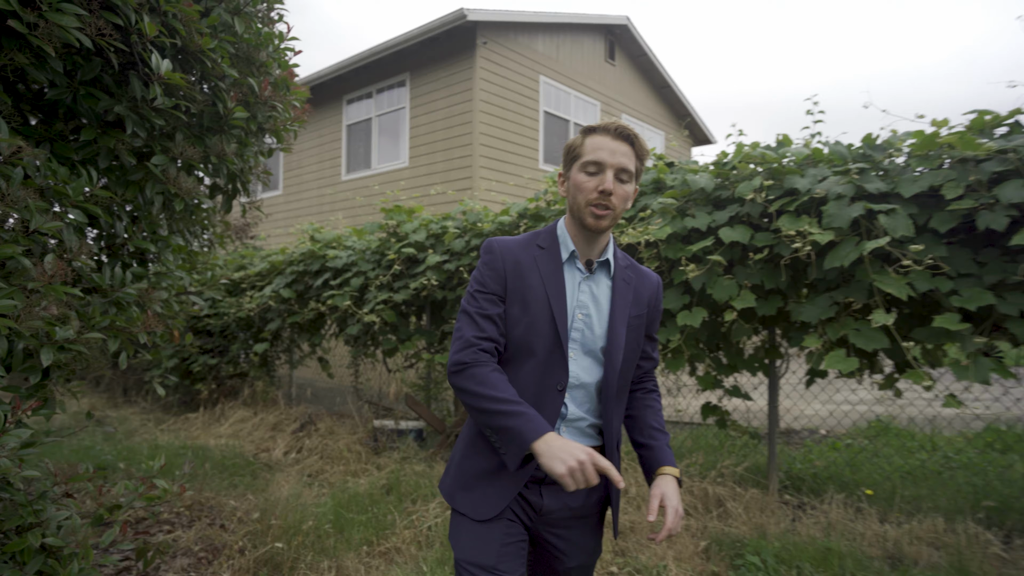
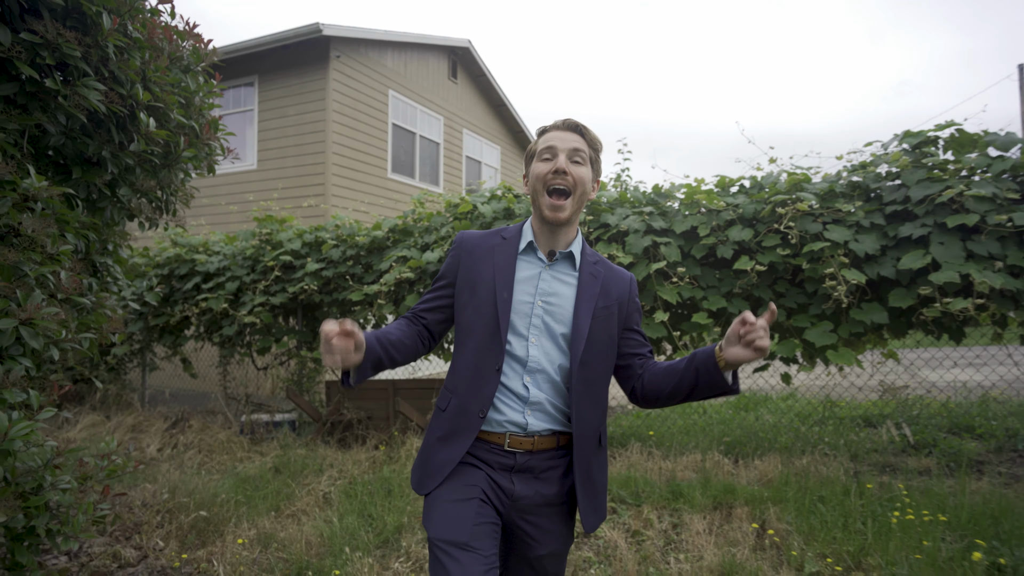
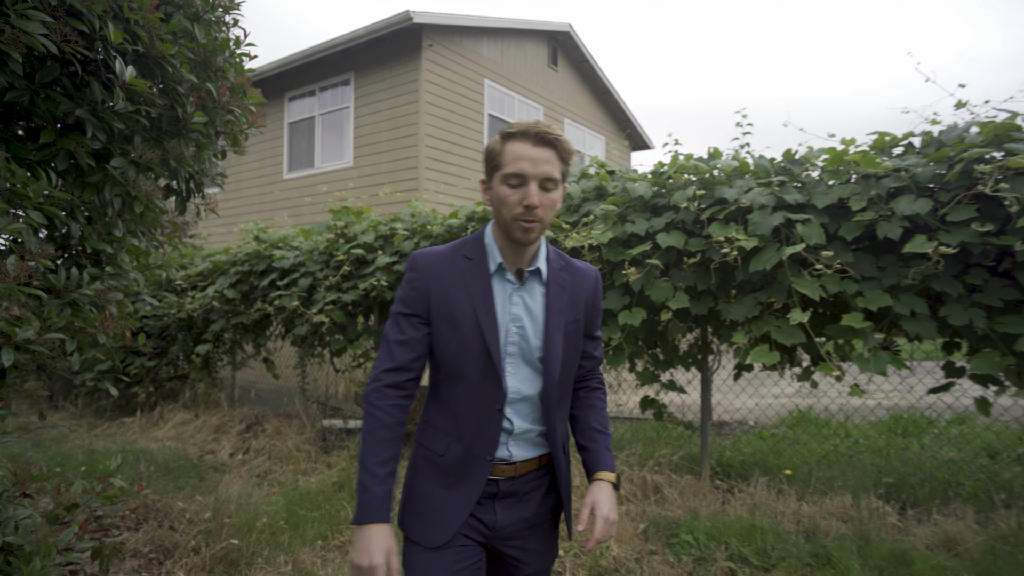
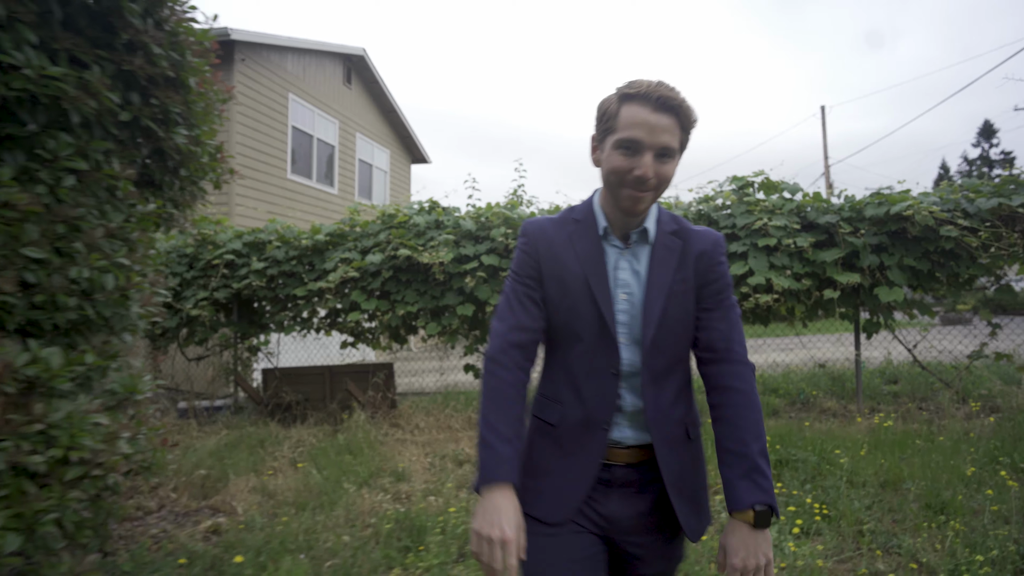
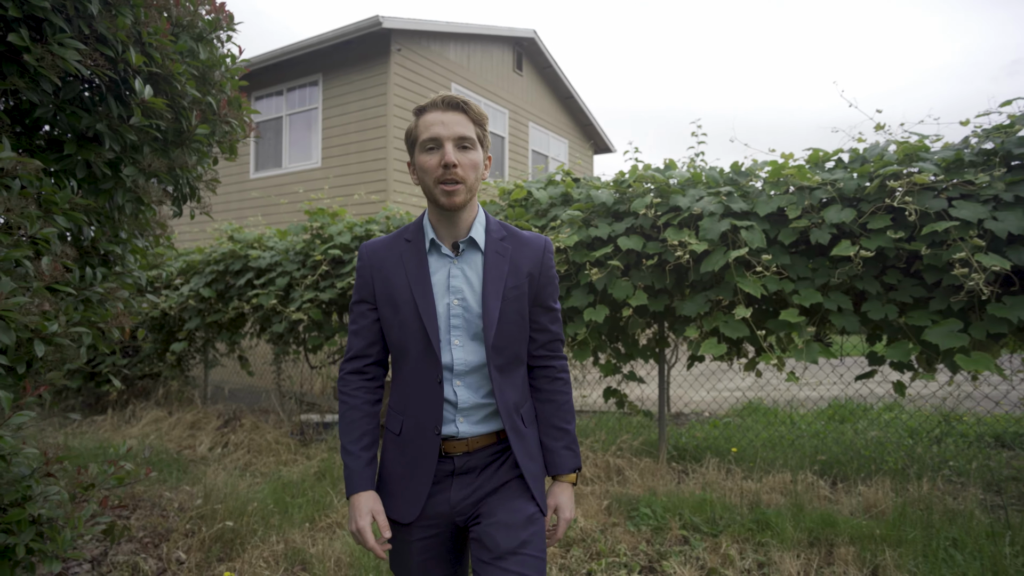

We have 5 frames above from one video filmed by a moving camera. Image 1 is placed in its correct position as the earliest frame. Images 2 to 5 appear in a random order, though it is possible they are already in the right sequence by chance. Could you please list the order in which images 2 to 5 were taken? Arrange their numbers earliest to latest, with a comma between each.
3, 5, 2, 4
